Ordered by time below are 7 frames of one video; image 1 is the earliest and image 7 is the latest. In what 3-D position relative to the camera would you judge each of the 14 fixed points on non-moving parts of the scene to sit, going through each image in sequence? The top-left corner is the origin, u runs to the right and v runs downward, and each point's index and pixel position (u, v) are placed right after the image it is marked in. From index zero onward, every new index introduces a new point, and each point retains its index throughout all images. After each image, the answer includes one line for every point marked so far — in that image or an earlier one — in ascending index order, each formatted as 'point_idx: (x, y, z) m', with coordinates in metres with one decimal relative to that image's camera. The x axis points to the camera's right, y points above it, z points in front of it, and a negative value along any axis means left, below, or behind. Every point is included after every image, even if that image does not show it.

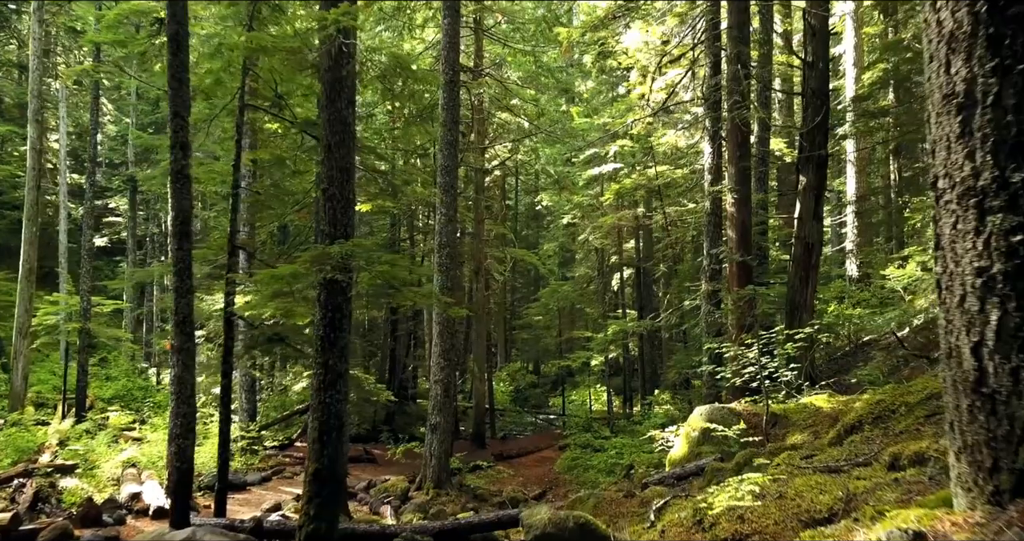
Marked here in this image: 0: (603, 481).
0: (+1.7, -4.0, +13.6) m
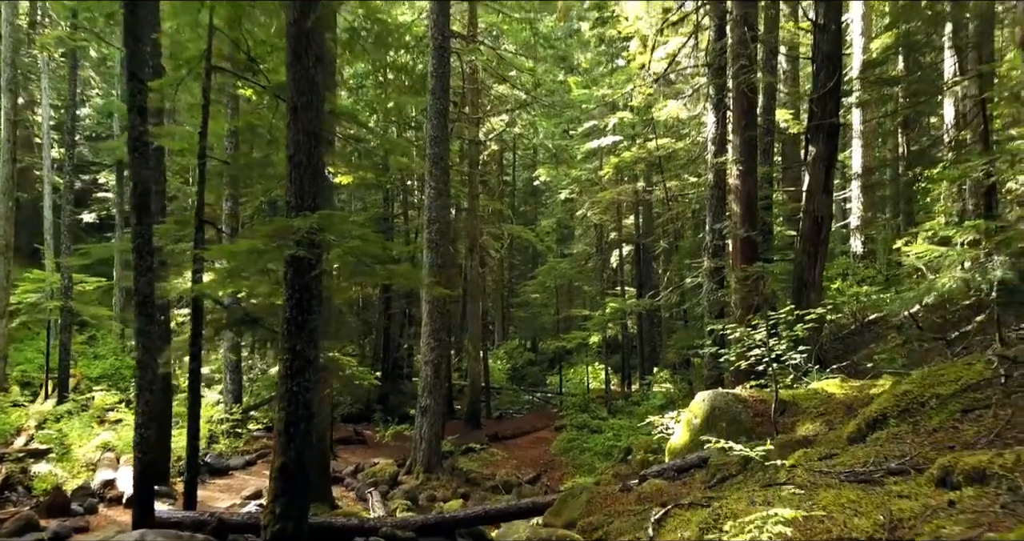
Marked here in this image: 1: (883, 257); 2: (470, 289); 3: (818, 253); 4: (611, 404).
0: (+1.6, -3.5, +13.1) m
1: (+8.4, +0.3, +16.4) m
2: (-1.1, -0.5, +18.9) m
3: (+4.3, +0.2, +10.1) m
4: (+2.6, -3.4, +18.8) m
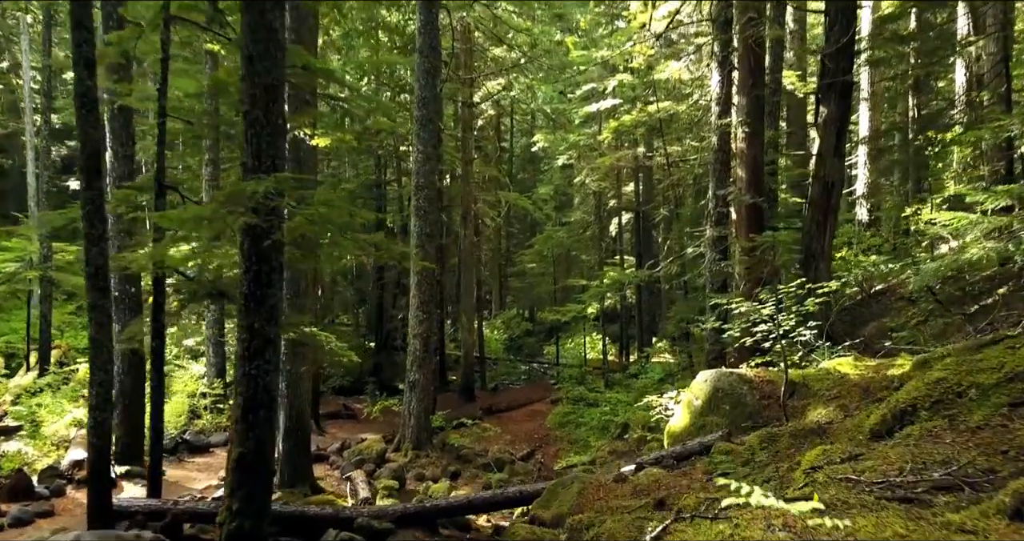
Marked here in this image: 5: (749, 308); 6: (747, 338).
0: (+1.5, -3.0, +12.7) m
1: (+8.2, +1.0, +15.8) m
2: (-1.2, +0.2, +18.3) m
3: (+4.1, +0.6, +9.5) m
4: (+2.4, -2.7, +18.3) m
5: (+2.4, -0.4, +7.2) m
6: (+2.3, -0.7, +7.1) m
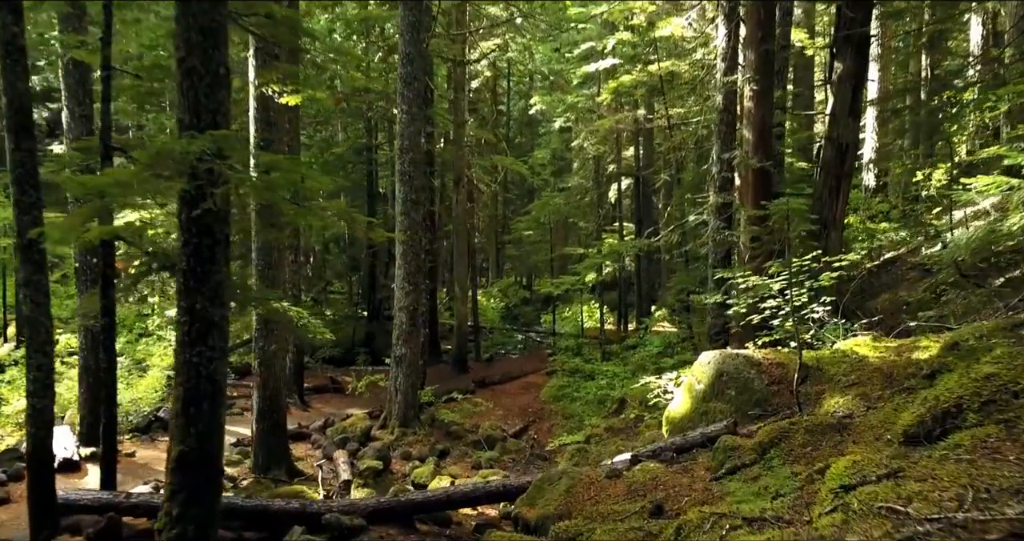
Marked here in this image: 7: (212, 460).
0: (+1.3, -2.5, +12.2) m
1: (+8.1, +1.6, +15.1) m
2: (-1.4, +1.0, +17.6) m
3: (+4.0, +1.0, +8.8) m
4: (+2.3, -1.9, +17.8) m
5: (+2.2, -0.1, +6.6) m
6: (+2.2, -0.4, +6.5) m
7: (-1.9, -1.2, +4.5) m
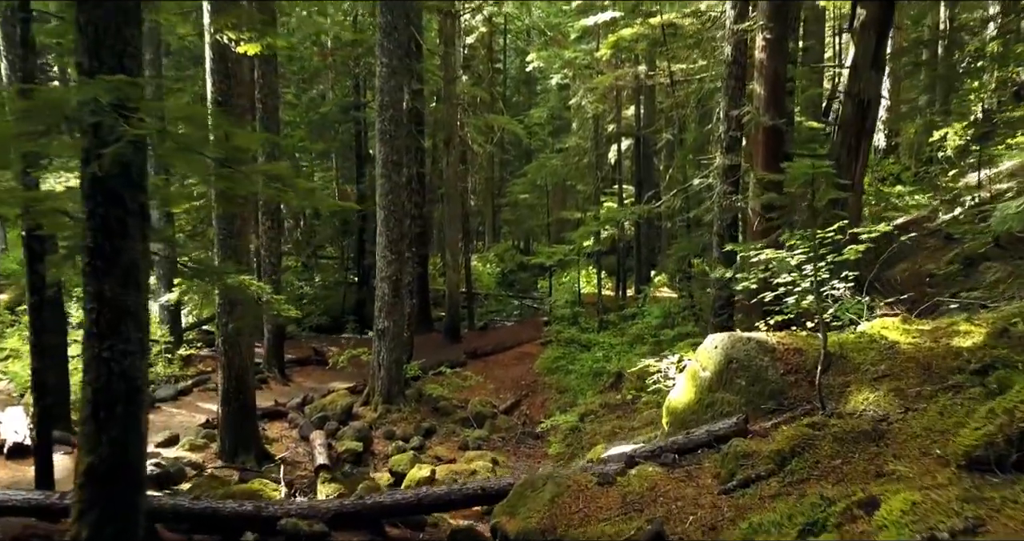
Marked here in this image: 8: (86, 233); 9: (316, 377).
0: (+1.2, -1.9, +11.5) m
1: (+7.9, +2.3, +14.2) m
2: (-1.5, +1.8, +16.8) m
3: (+3.9, +1.4, +8.0) m
4: (+2.2, -1.0, +17.1) m
5: (+2.1, +0.1, +5.8) m
6: (+2.0, -0.2, +5.8) m
7: (-2.0, -1.1, +3.8) m
8: (-2.2, +0.2, +3.7) m
9: (-3.4, -1.8, +12.6) m
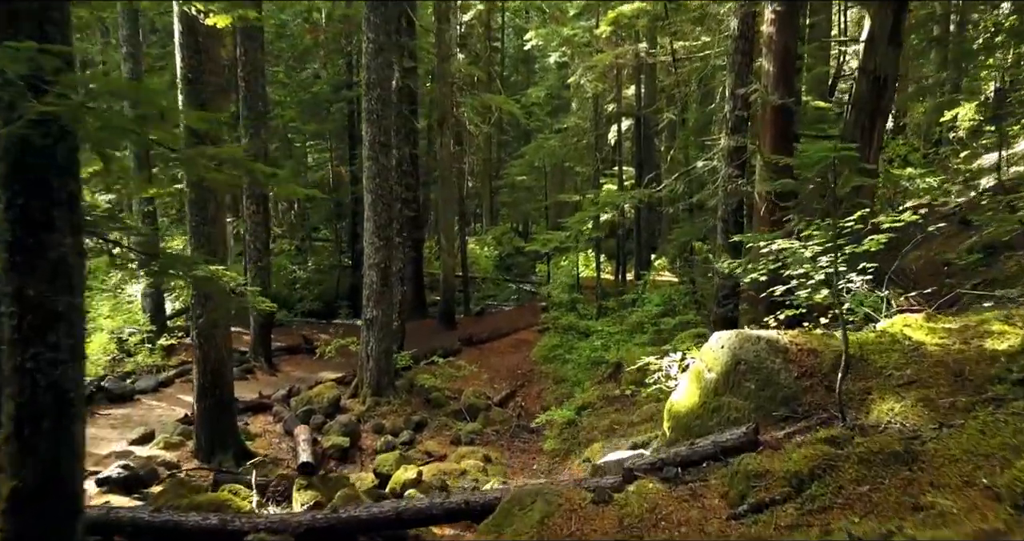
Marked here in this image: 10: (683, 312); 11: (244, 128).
0: (+1.1, -1.7, +11.1) m
1: (+7.9, +2.6, +13.7) m
2: (-1.6, +2.2, +16.3) m
3: (+3.8, +1.5, +7.5) m
4: (+2.1, -0.7, +16.7) m
5: (+2.0, +0.2, +5.4) m
6: (+1.9, -0.1, +5.3) m
7: (-2.1, -1.0, +3.4) m
8: (-2.3, +0.2, +3.2) m
9: (-3.5, -1.6, +12.2) m
10: (+2.8, -0.7, +12.0) m
11: (-4.3, +2.3, +11.7) m
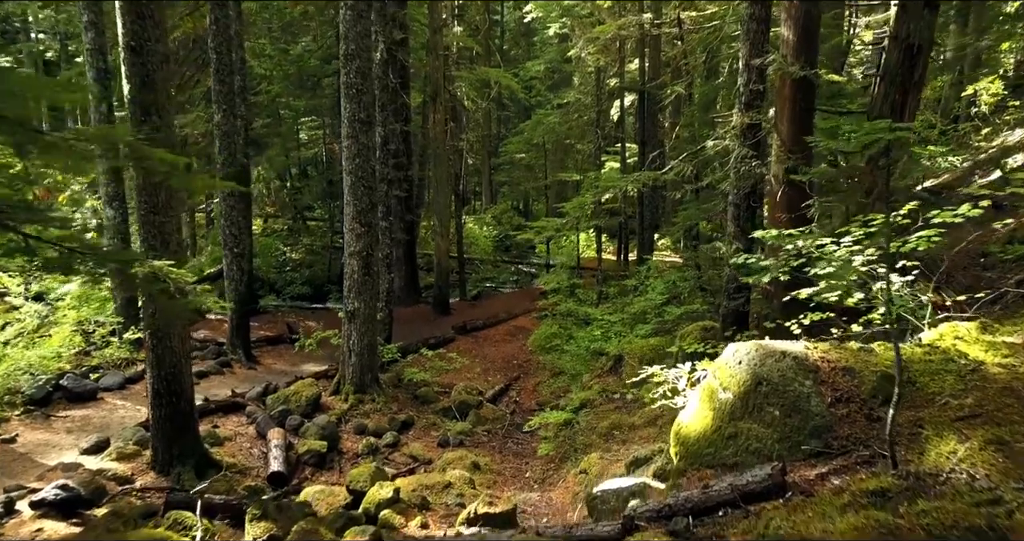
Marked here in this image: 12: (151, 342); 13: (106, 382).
0: (+1.0, -1.6, +10.4) m
1: (+7.8, +2.9, +12.8) m
2: (-1.7, +2.5, +15.4) m
3: (+3.7, +1.5, +6.7) m
4: (+2.0, -0.3, +15.9) m
5: (+1.9, +0.2, +4.6) m
6: (+1.8, -0.1, +4.6) m
7: (-2.2, -1.1, +2.7) m
8: (-2.4, +0.1, +2.5) m
9: (-3.6, -1.4, +11.5) m
10: (+2.7, -0.5, +11.3) m
11: (-4.4, +2.5, +10.9) m
12: (-3.2, -0.6, +6.5) m
13: (-5.3, -1.4, +9.4) m
